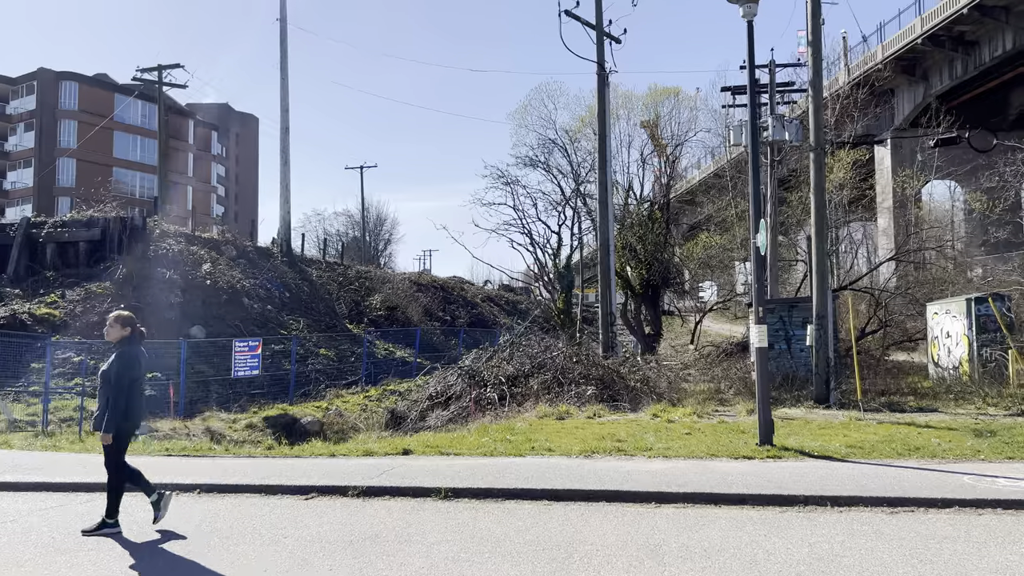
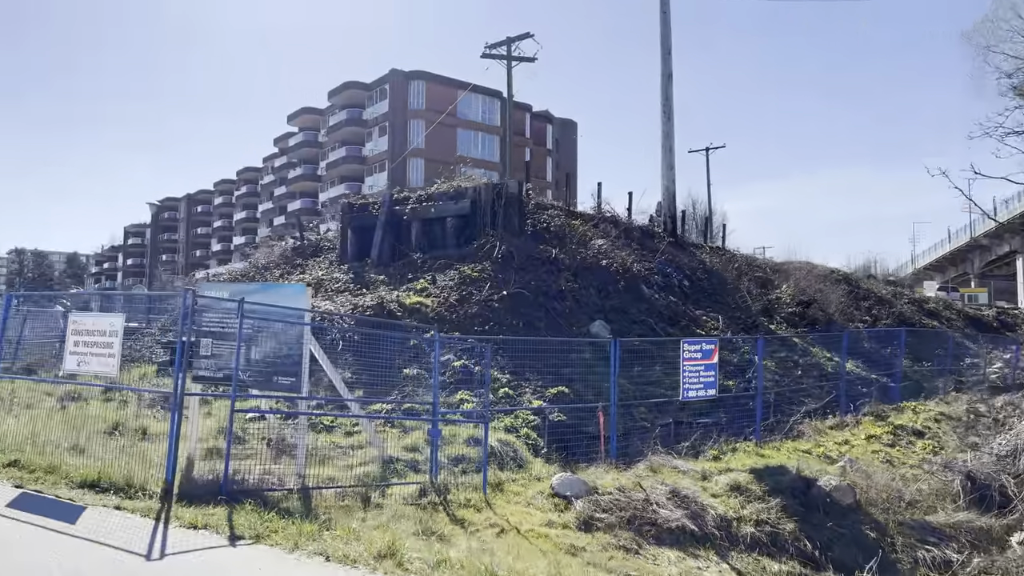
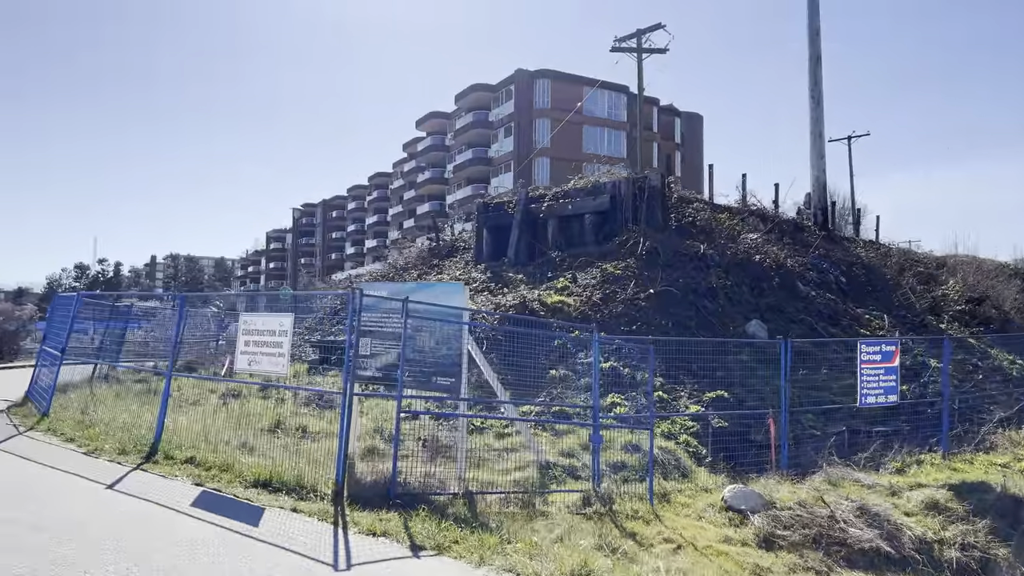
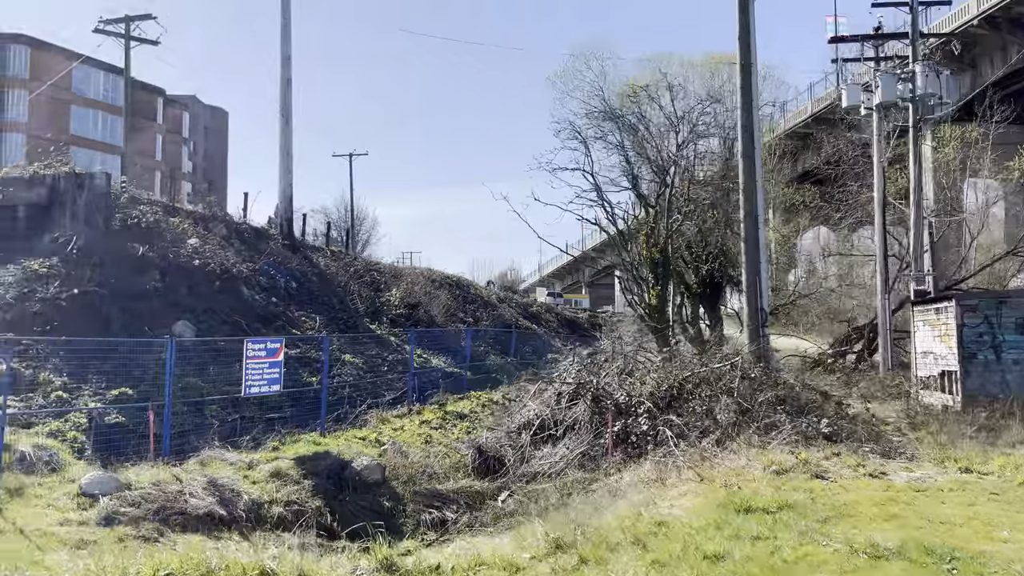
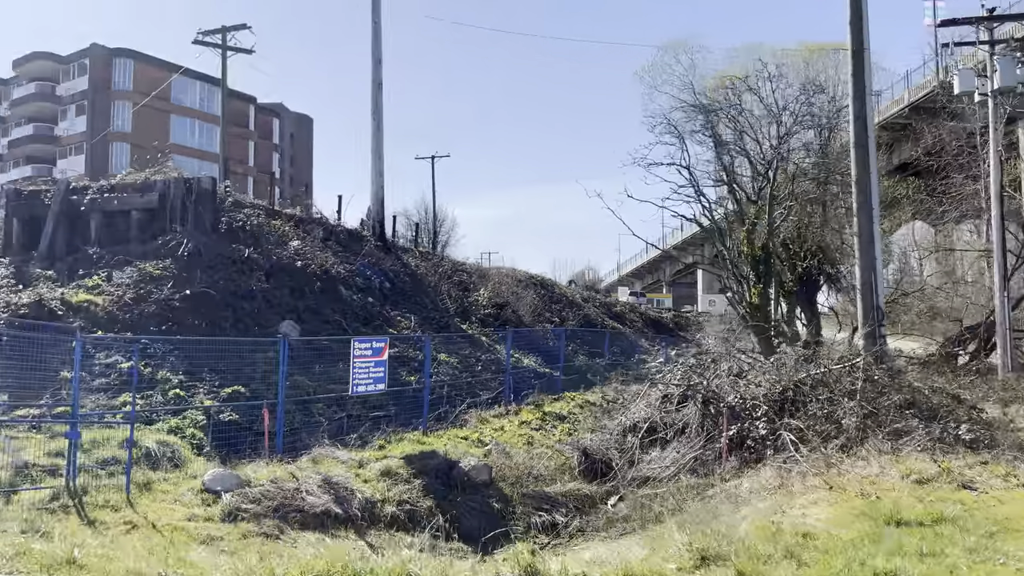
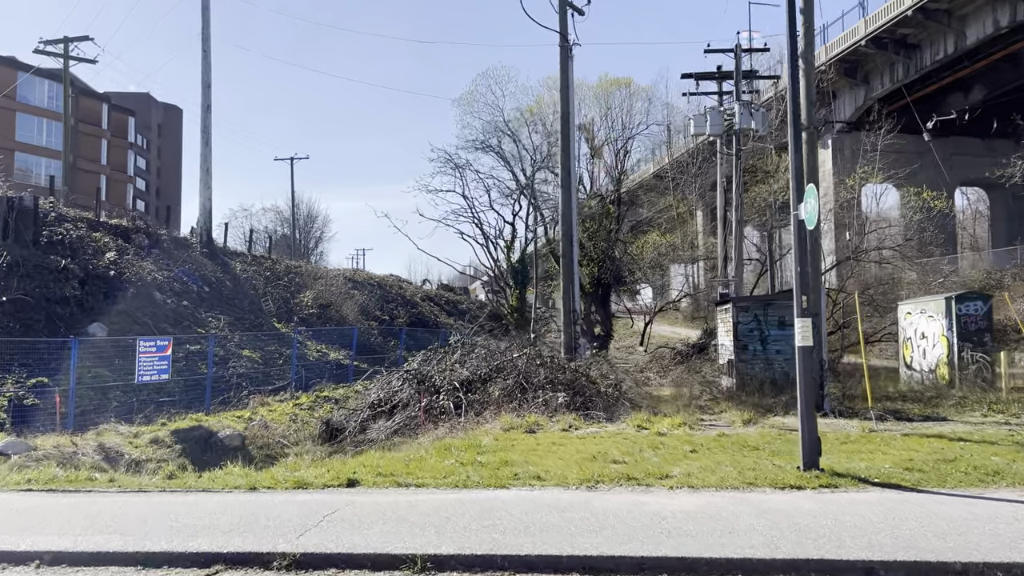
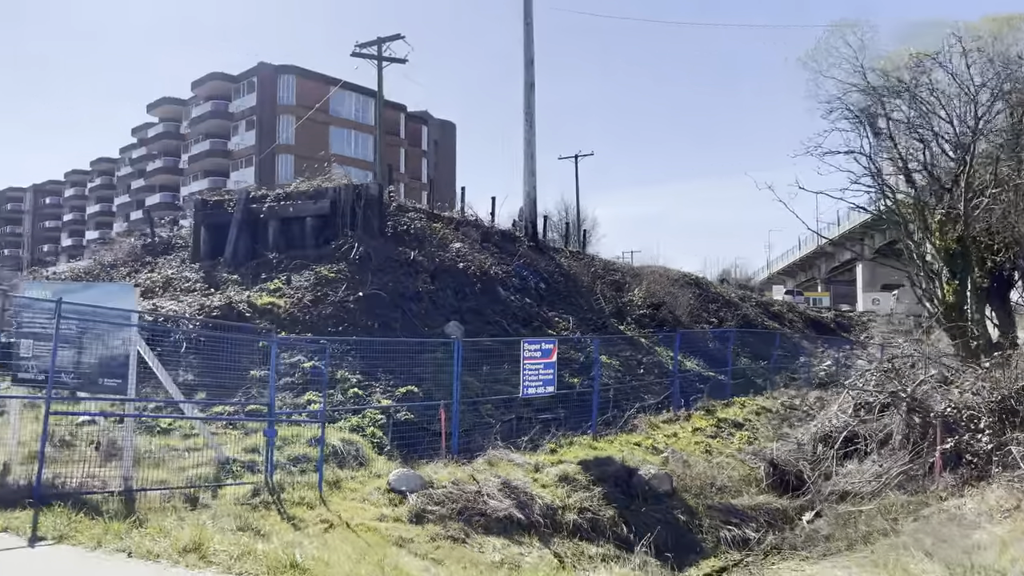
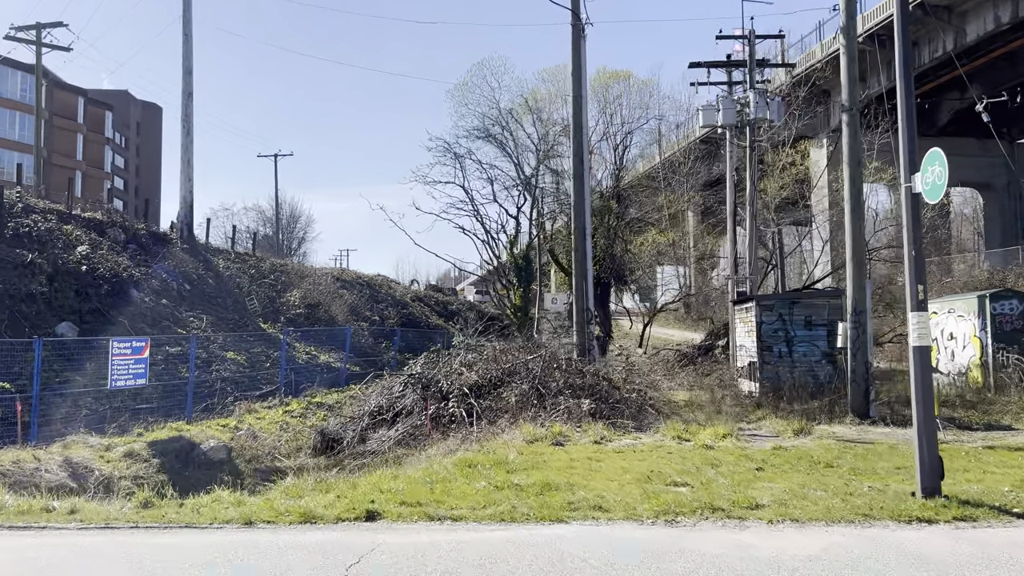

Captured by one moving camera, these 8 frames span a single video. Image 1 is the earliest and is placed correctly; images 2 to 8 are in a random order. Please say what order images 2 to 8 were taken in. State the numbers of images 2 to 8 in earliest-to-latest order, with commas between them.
6, 8, 4, 5, 7, 2, 3
